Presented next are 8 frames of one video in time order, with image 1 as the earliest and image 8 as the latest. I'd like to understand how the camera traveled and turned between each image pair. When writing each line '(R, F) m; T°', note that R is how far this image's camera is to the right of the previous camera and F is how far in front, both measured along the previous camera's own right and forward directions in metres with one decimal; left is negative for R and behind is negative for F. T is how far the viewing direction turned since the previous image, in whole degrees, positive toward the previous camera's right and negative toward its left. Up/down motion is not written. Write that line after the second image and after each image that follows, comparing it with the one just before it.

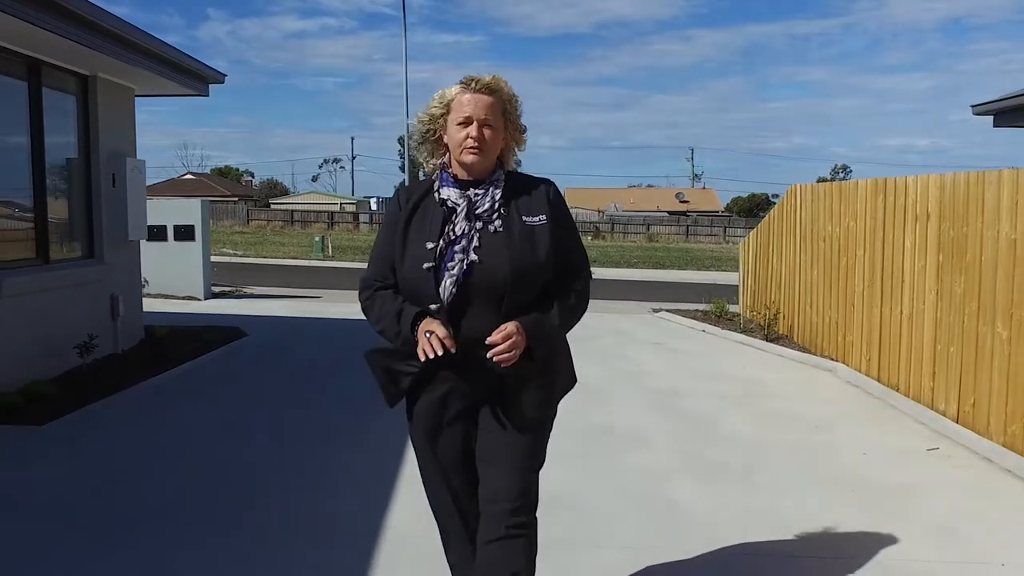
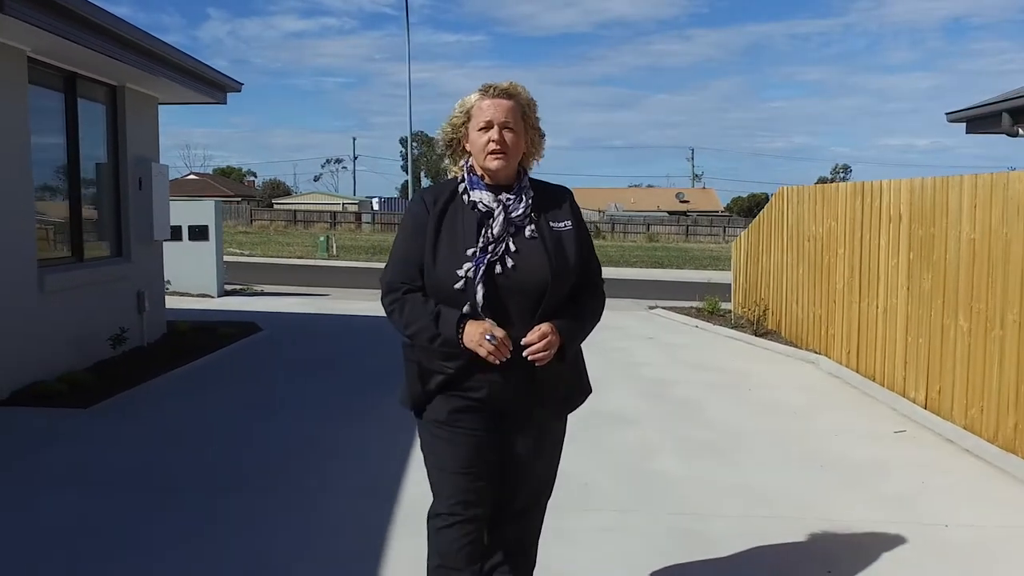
(0.0, -0.5) m; 0°
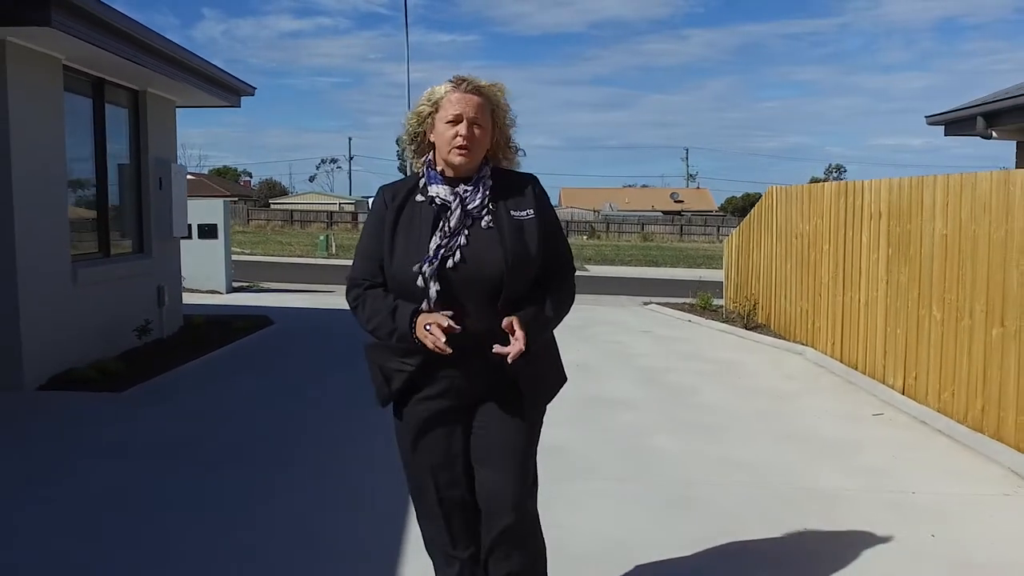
(-0.1, -0.4) m; 0°
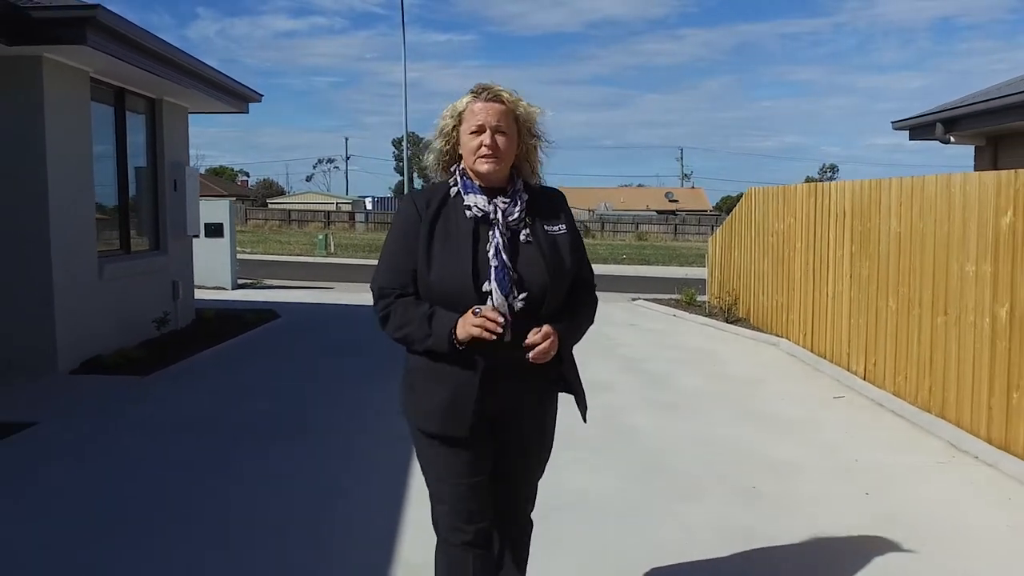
(0.0, -0.6) m; 0°
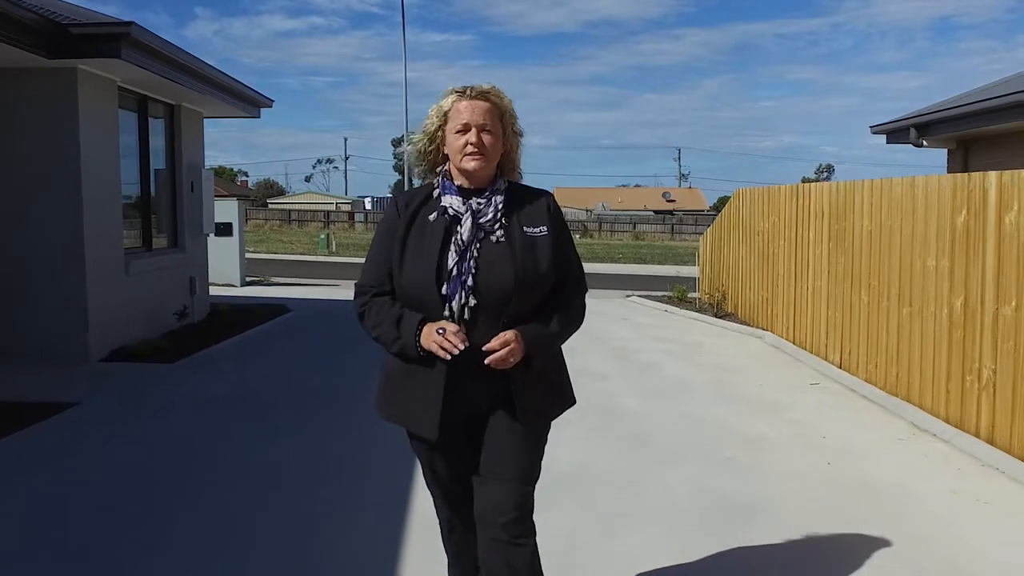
(0.0, -0.5) m; 0°
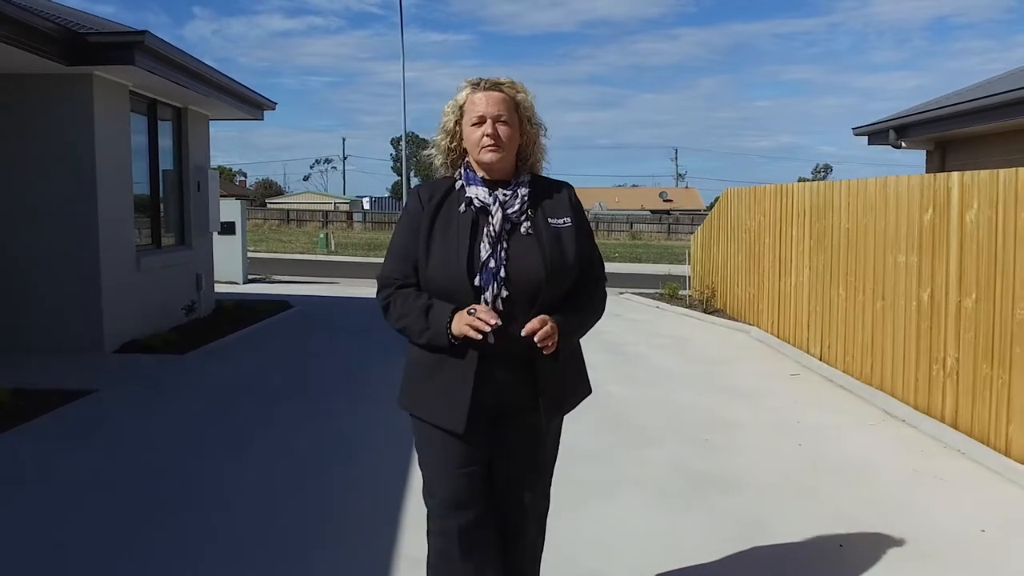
(0.0, -0.3) m; 0°
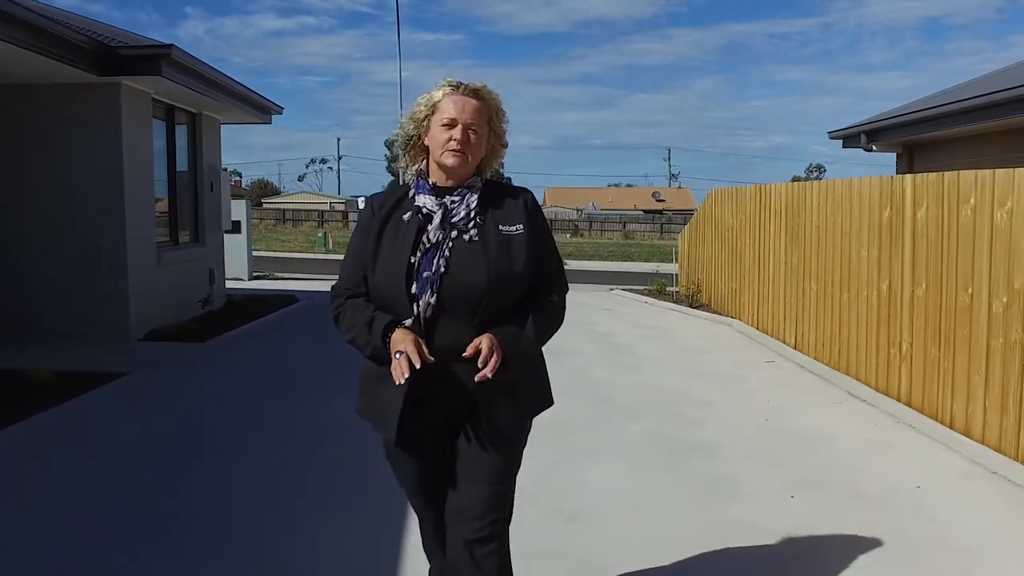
(0.0, -0.6) m; 0°
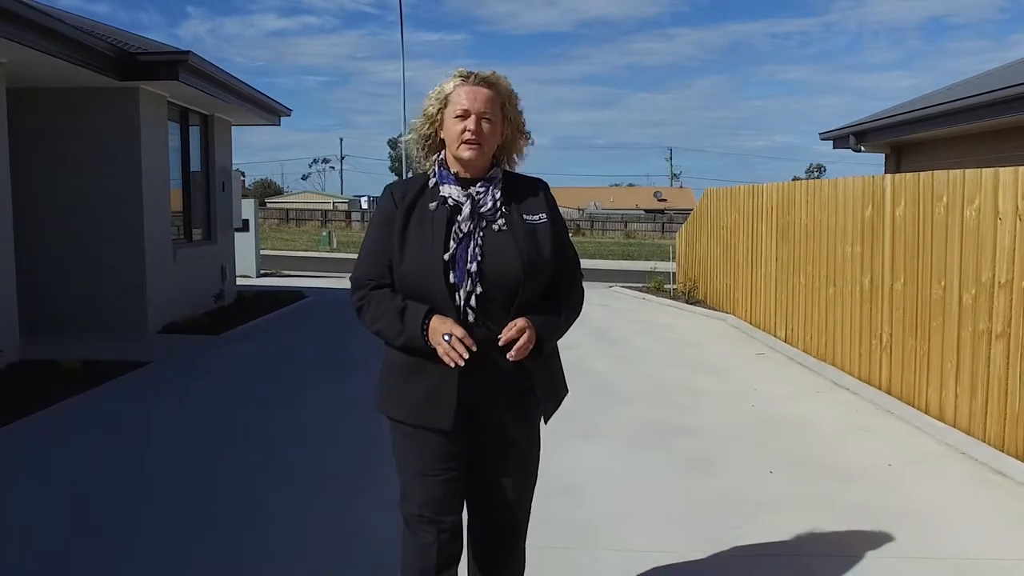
(0.0, -0.3) m; 0°
